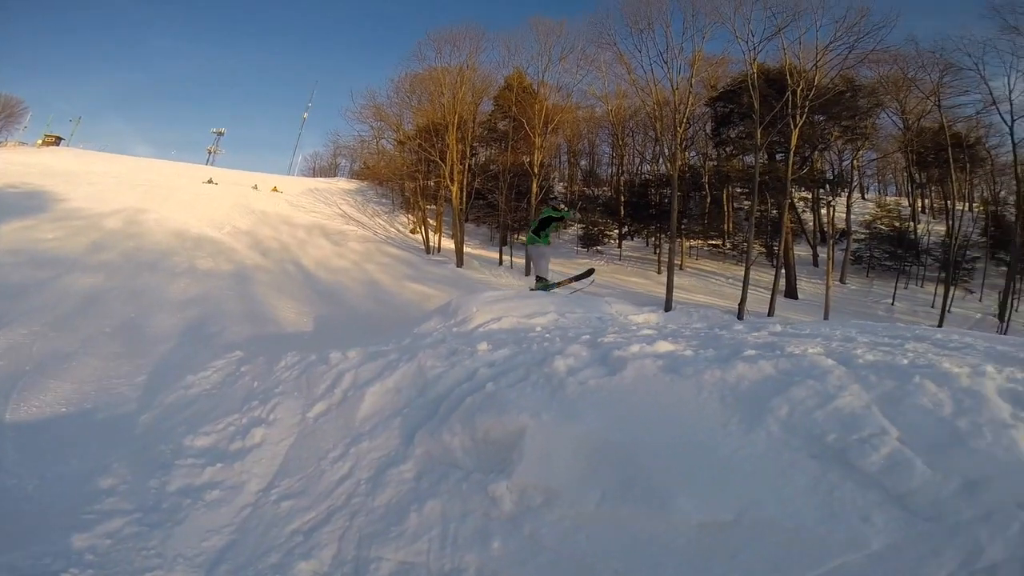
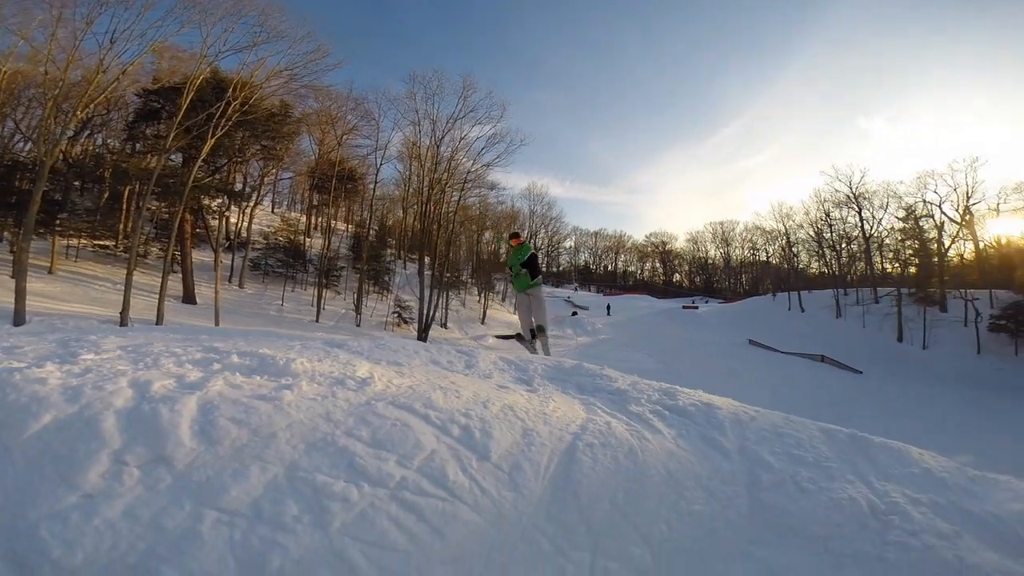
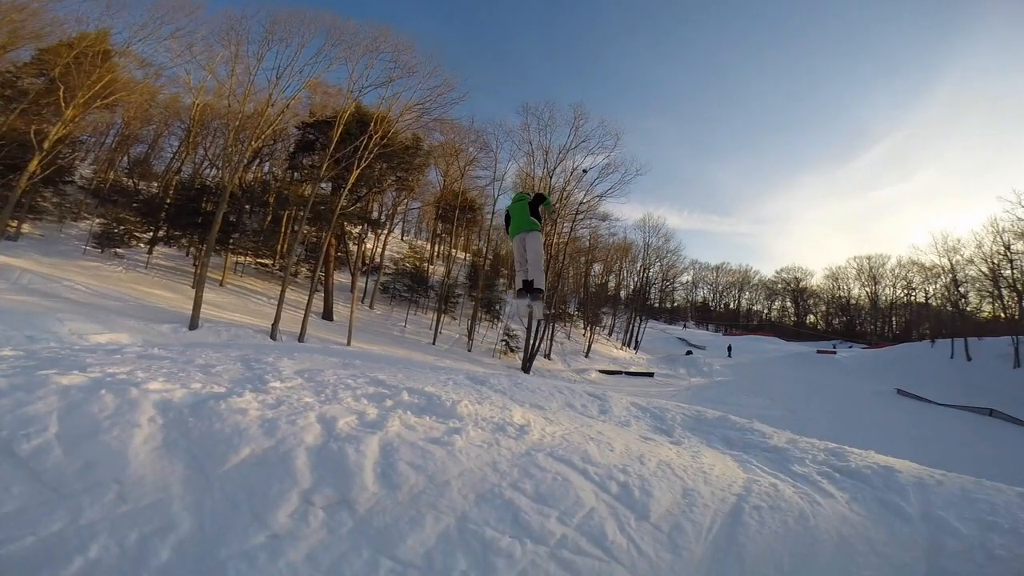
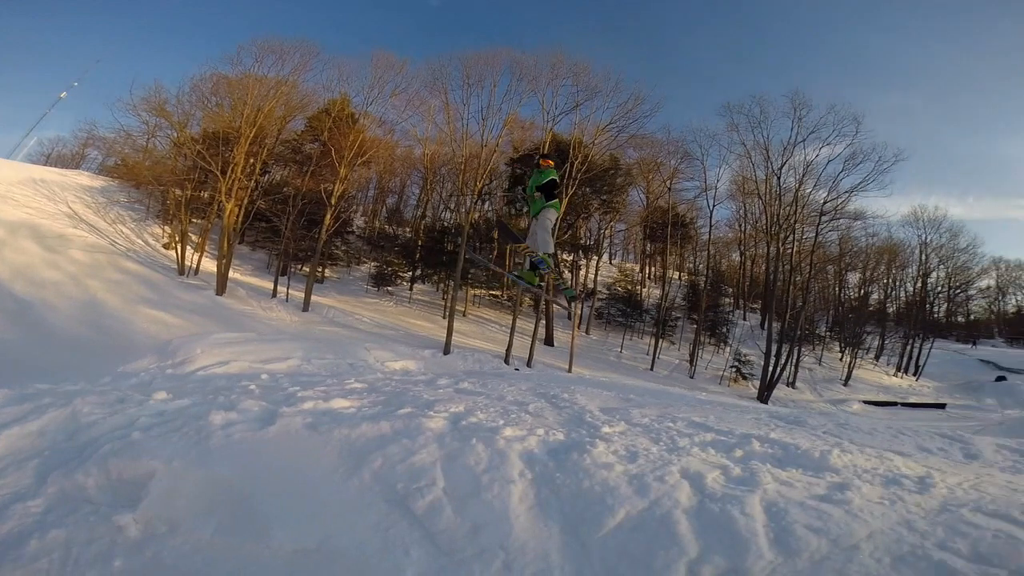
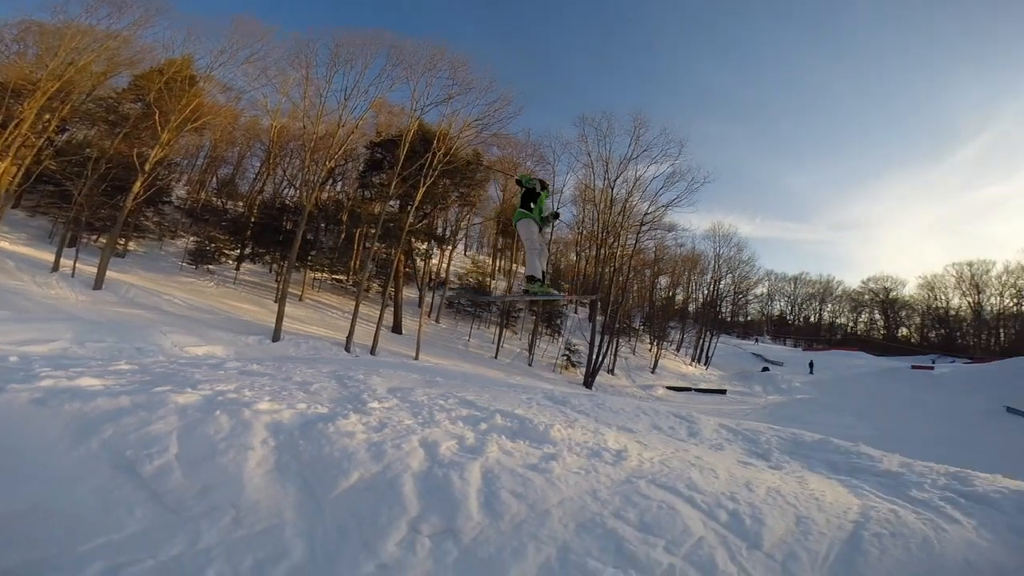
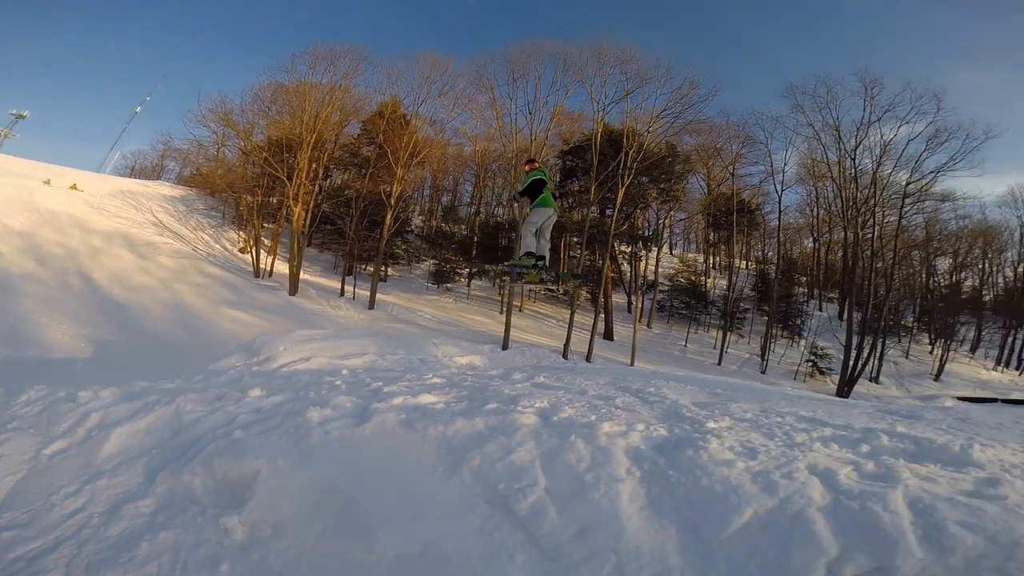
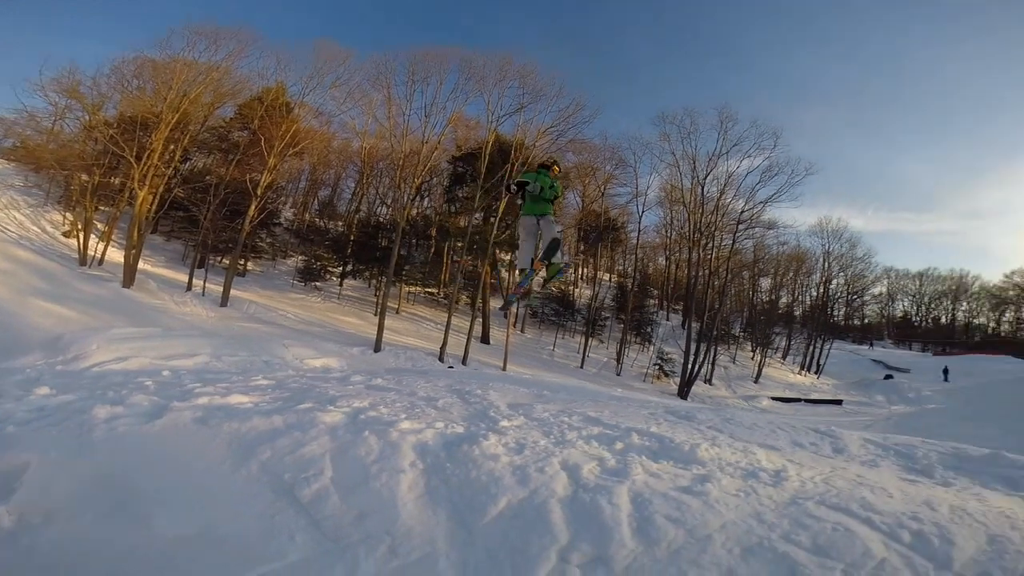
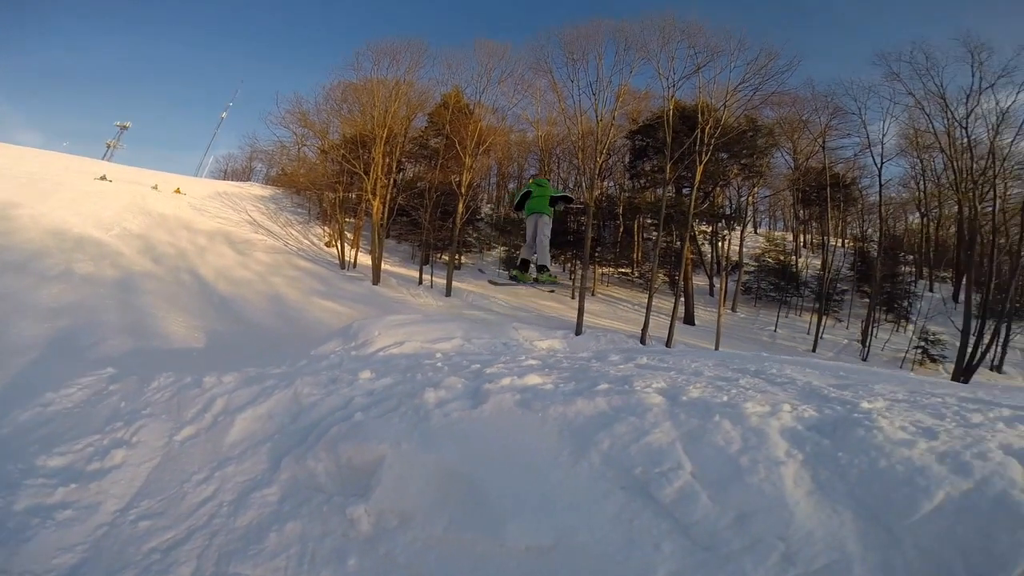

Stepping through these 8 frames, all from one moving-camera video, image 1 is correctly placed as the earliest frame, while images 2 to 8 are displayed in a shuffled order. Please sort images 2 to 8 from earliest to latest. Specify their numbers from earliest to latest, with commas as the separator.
8, 6, 4, 7, 5, 3, 2
